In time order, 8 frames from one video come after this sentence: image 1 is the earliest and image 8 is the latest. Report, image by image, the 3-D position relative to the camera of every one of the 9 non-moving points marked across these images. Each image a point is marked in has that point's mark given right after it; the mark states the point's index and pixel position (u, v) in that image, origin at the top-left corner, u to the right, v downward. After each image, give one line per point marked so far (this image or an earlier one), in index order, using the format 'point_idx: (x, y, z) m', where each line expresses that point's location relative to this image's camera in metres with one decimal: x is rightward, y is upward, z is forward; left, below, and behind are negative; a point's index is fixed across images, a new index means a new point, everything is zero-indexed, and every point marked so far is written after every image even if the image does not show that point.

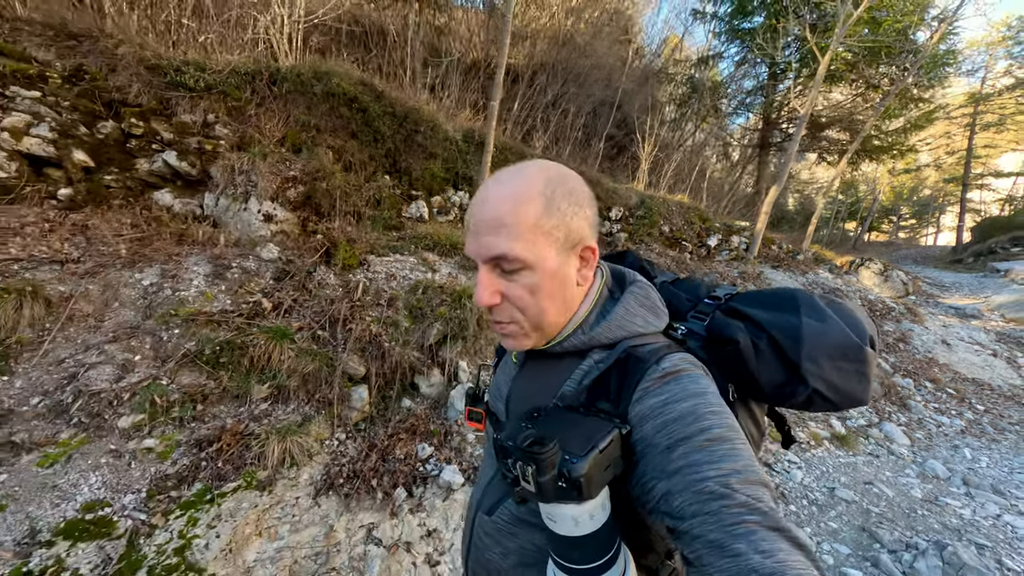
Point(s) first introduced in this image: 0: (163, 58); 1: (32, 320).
0: (-4.4, +2.9, +4.7) m
1: (-3.2, -0.2, +2.5) m
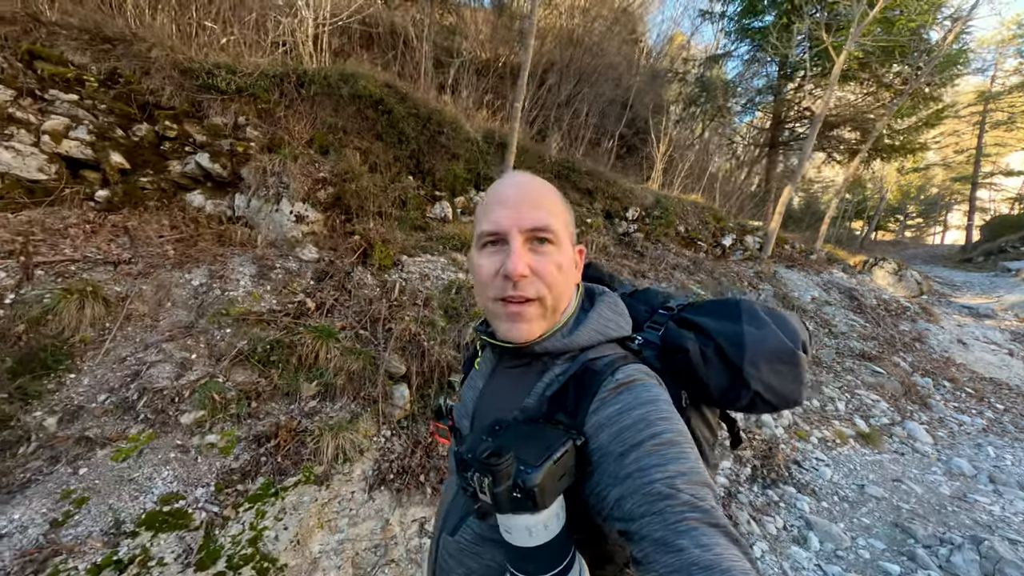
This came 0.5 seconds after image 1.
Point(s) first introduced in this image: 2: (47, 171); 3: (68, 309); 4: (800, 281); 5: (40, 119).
0: (-4.1, +2.9, +4.8) m
1: (-2.9, -0.2, +2.6) m
2: (-4.8, +1.2, +3.7) m
3: (-3.0, -0.1, +2.5) m
4: (+6.1, +0.1, +8.0) m
5: (-4.9, +1.7, +3.8) m
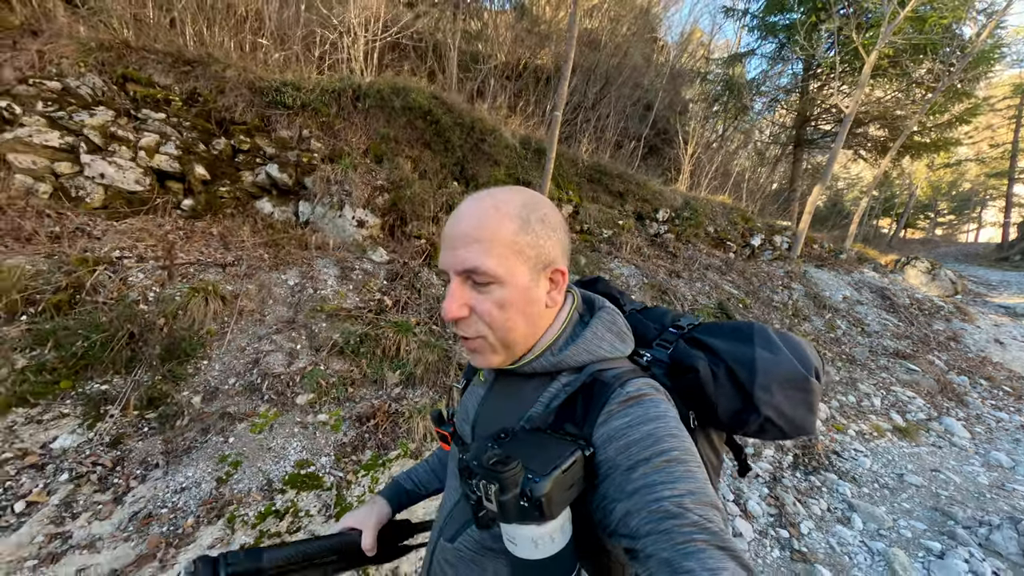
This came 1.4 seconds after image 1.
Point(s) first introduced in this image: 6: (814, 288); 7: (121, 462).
0: (-3.5, +2.9, +5.2) m
1: (-2.4, -0.2, +3.0) m
2: (-4.2, +1.2, +4.2) m
3: (-2.5, -0.1, +2.9) m
4: (+6.9, +0.2, +8.0) m
5: (-4.4, +1.8, +4.3) m
6: (+6.1, 0.0, +7.5) m
7: (-2.3, -1.0, +2.2) m
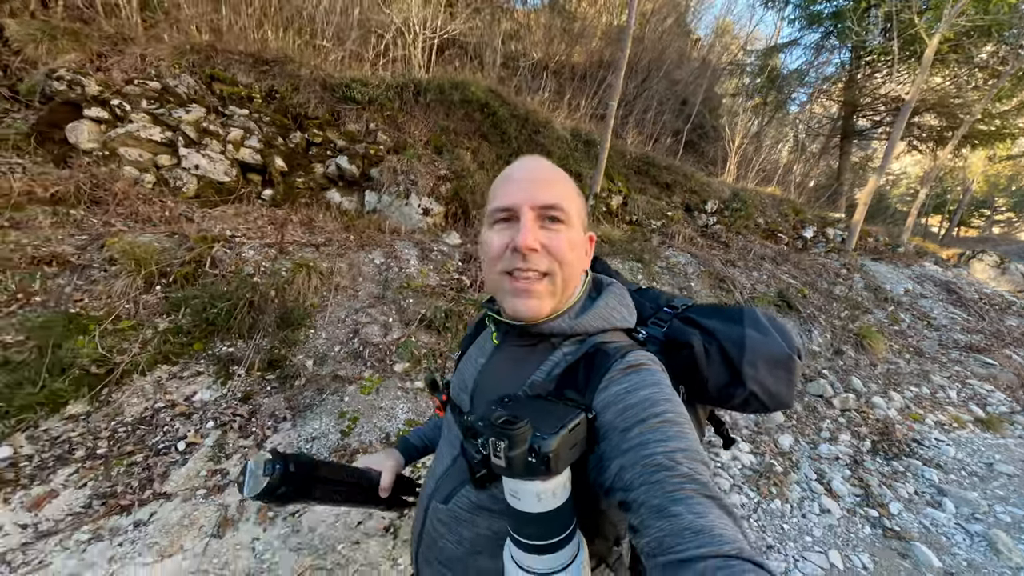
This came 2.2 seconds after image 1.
0: (-2.6, +3.1, +5.5) m
1: (-1.7, 0.0, +3.2) m
2: (-3.5, +1.4, +4.5) m
3: (-1.8, +0.1, +3.1) m
4: (+7.8, +0.3, +7.7) m
5: (-3.6, +2.0, +4.6) m
6: (+7.0, +0.1, +7.2) m
7: (-1.7, -0.8, +2.4) m
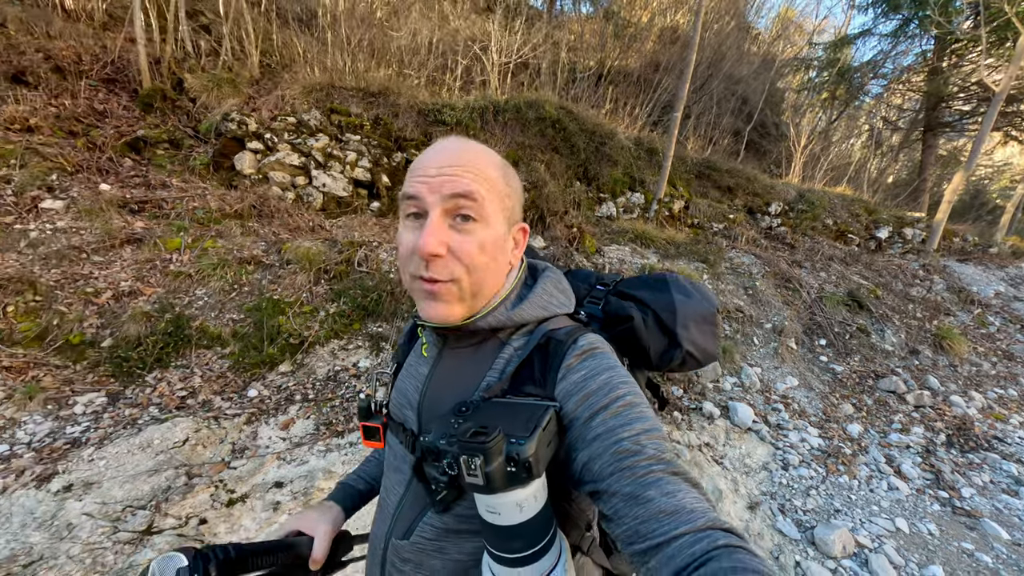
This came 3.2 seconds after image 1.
0: (-1.5, +3.2, +6.4) m
1: (-0.8, 0.0, +3.9) m
2: (-2.4, +1.4, +5.5) m
3: (-0.9, +0.1, +3.9) m
4: (+9.1, +0.2, +7.3) m
5: (-2.5, +2.0, +5.6) m
6: (+8.3, +0.1, +6.9) m
7: (-0.9, -0.8, +3.2) m
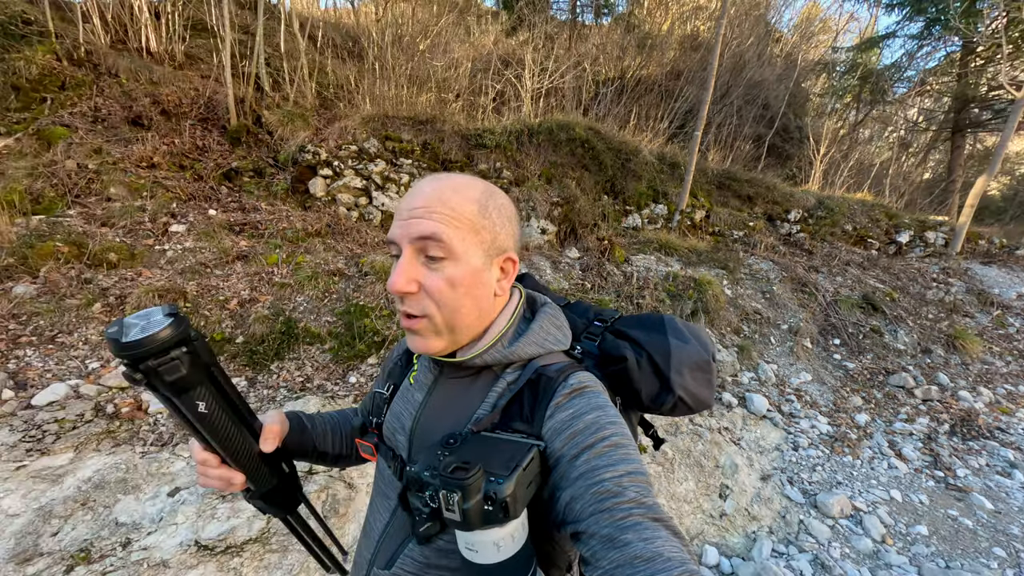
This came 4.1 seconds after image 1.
0: (-0.9, +3.1, +7.1) m
1: (-0.3, 0.0, +4.6) m
2: (-1.9, +1.3, +6.3) m
3: (-0.4, +0.1, +4.6) m
4: (+9.8, +0.2, +7.5) m
5: (-2.0, +1.9, +6.4) m
6: (+9.0, +0.1, +7.1) m
7: (-0.5, -0.8, +3.9) m
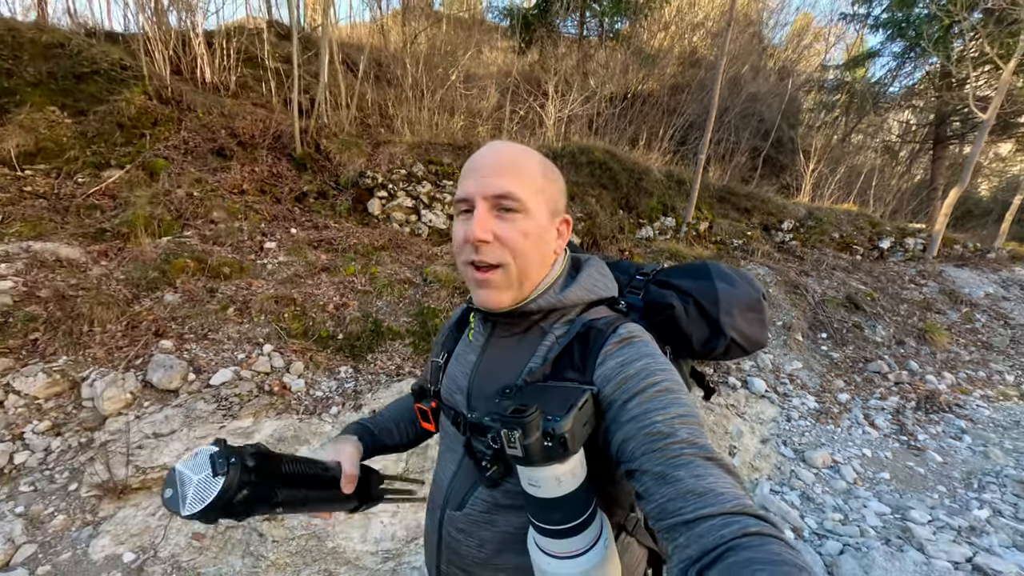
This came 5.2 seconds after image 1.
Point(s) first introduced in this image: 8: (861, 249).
0: (-0.3, +3.0, +8.1) m
1: (+0.3, -0.1, +5.5) m
2: (-1.3, +1.2, +7.2) m
3: (+0.2, 0.0, +5.5) m
4: (+10.4, +0.2, +8.4) m
5: (-1.4, +1.8, +7.3) m
6: (+9.5, +0.1, +8.1) m
7: (+0.1, -0.9, +4.8) m
8: (+8.2, +0.9, +8.7) m
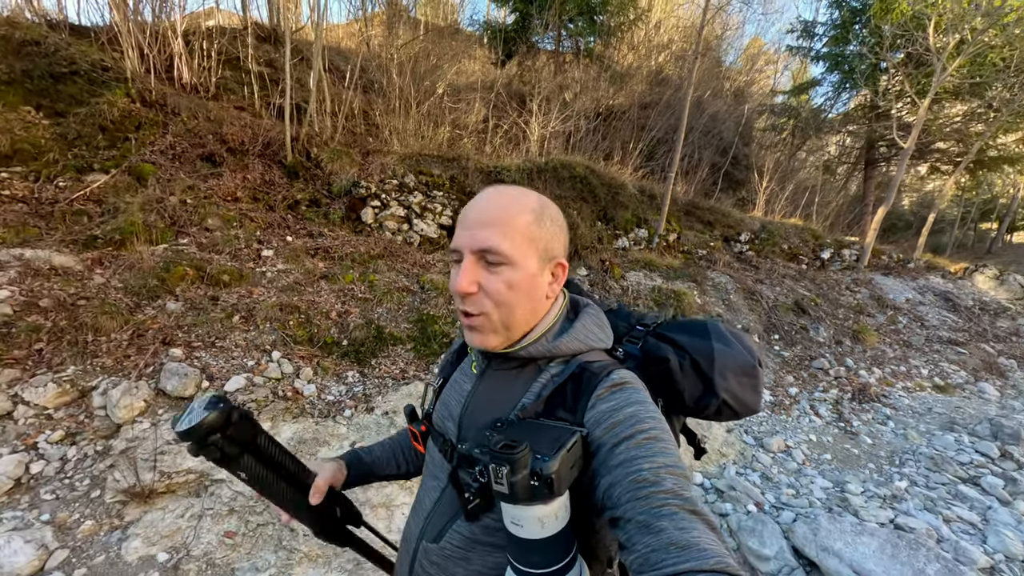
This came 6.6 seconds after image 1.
0: (-0.6, +2.8, +8.4) m
1: (+0.1, -0.2, +5.9) m
2: (-1.6, +1.1, +7.5) m
3: (0.0, -0.1, +5.9) m
4: (+10.0, 0.0, +9.7) m
5: (-1.7, +1.7, +7.6) m
6: (+9.2, -0.1, +9.3) m
7: (+0.1, -1.0, +5.1) m
8: (+7.8, +0.8, +9.8) m
